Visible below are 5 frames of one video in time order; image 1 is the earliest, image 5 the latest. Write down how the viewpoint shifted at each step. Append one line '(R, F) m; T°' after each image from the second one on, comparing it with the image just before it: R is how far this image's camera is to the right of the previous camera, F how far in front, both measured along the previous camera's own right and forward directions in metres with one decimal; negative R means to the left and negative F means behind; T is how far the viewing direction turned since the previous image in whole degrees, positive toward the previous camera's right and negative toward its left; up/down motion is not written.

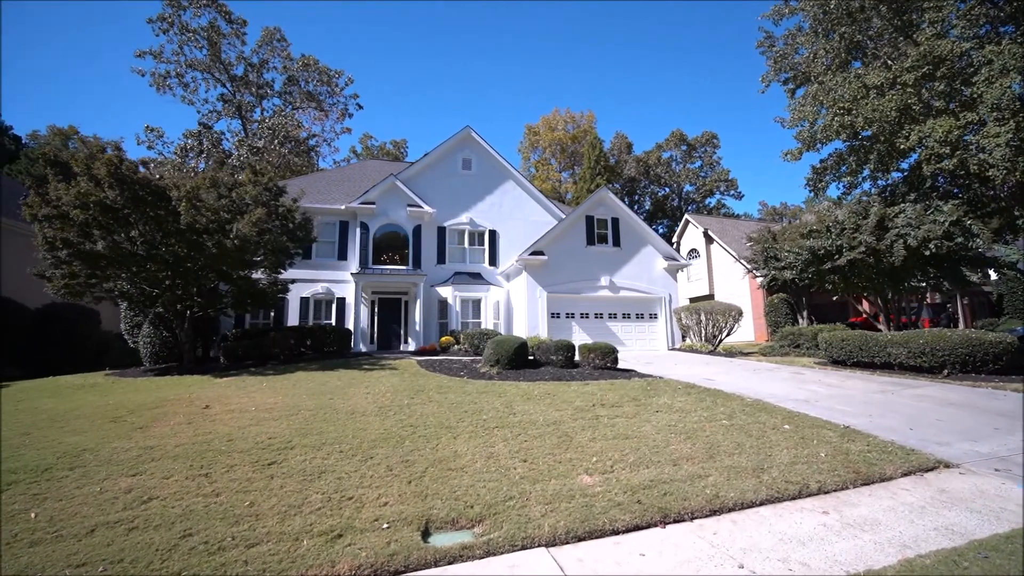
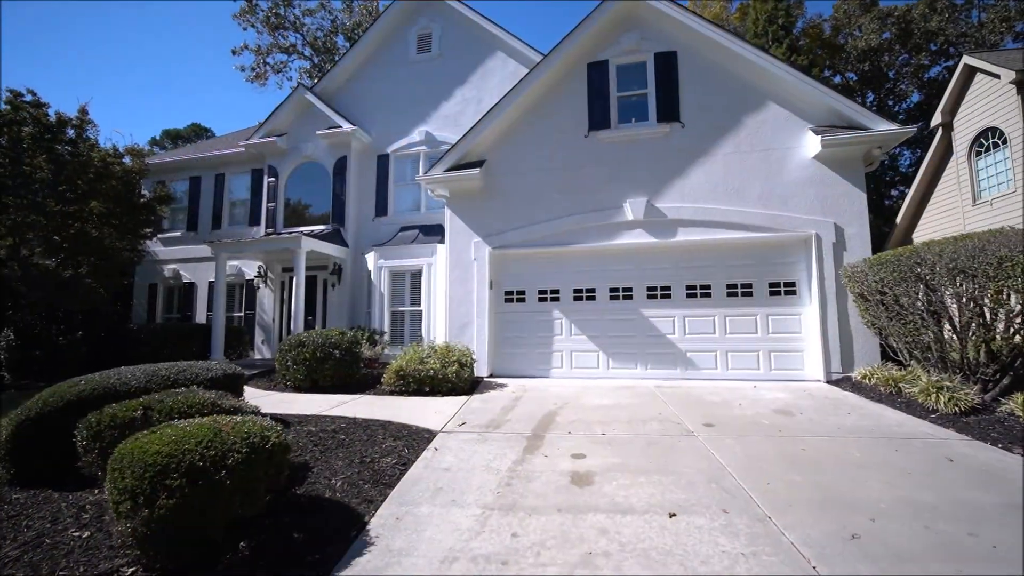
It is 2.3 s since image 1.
(+0.9, +0.7) m; -8°
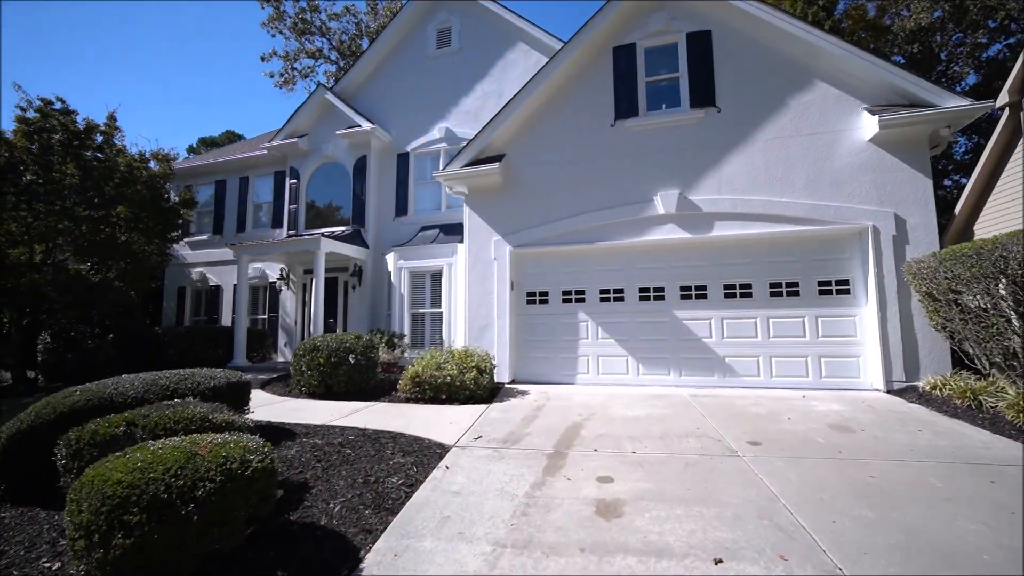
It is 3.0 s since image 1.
(+0.1, +0.5) m; -3°
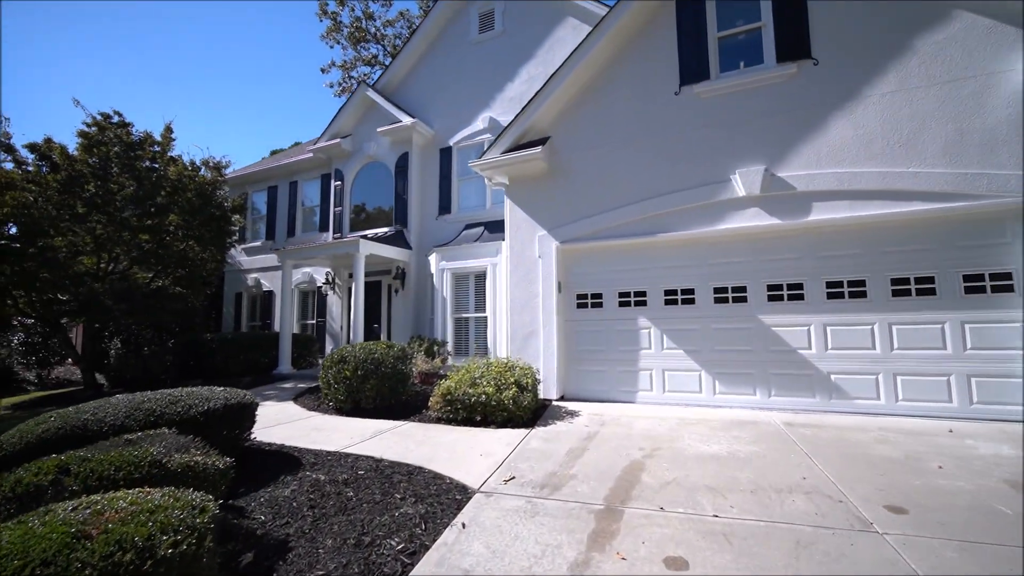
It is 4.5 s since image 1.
(+0.2, +1.0) m; -8°
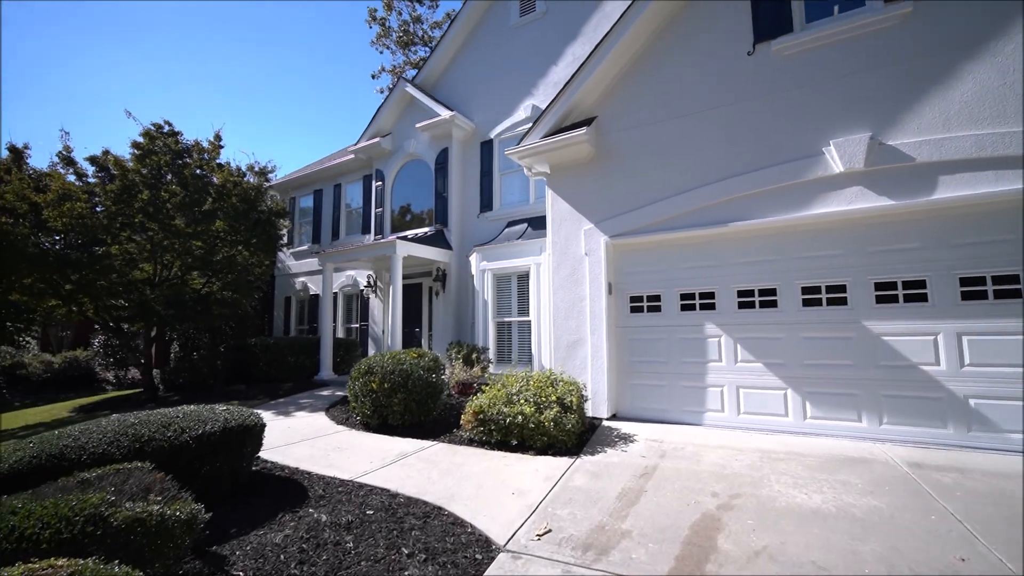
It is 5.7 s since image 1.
(+0.2, +0.8) m; -7°
